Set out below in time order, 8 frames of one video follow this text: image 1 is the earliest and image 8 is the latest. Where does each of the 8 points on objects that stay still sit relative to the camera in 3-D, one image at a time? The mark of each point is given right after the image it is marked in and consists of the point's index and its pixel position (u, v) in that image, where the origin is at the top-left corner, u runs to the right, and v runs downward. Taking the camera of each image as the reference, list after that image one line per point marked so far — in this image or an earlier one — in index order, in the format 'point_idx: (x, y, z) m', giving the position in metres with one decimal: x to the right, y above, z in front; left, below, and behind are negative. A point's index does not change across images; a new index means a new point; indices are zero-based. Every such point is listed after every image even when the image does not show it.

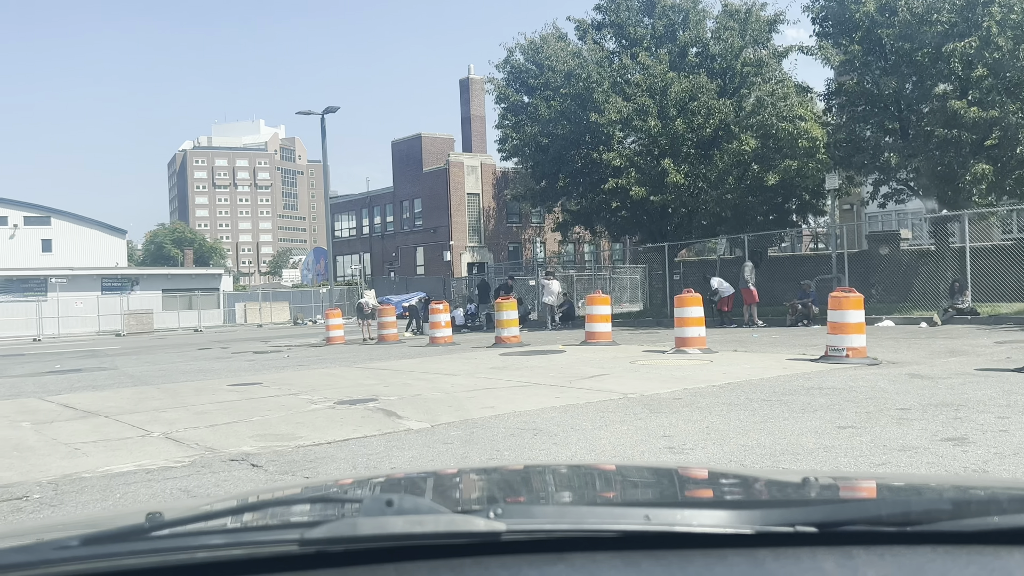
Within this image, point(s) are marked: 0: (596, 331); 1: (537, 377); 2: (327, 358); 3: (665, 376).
0: (+1.6, -0.8, +15.9) m
1: (+0.3, -1.2, +11.2) m
2: (-3.7, -1.4, +17.3) m
3: (+1.9, -1.1, +10.6) m
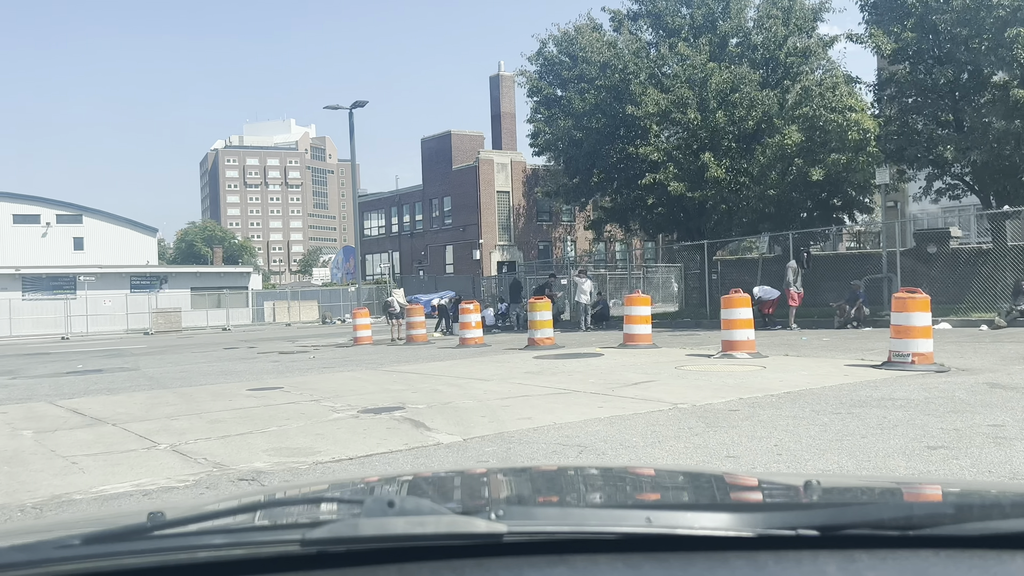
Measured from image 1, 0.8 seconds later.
0: (+2.2, -0.8, +15.1) m
1: (+0.8, -1.2, +10.3) m
2: (-3.1, -1.4, +16.6) m
3: (+2.3, -1.1, +9.8) m
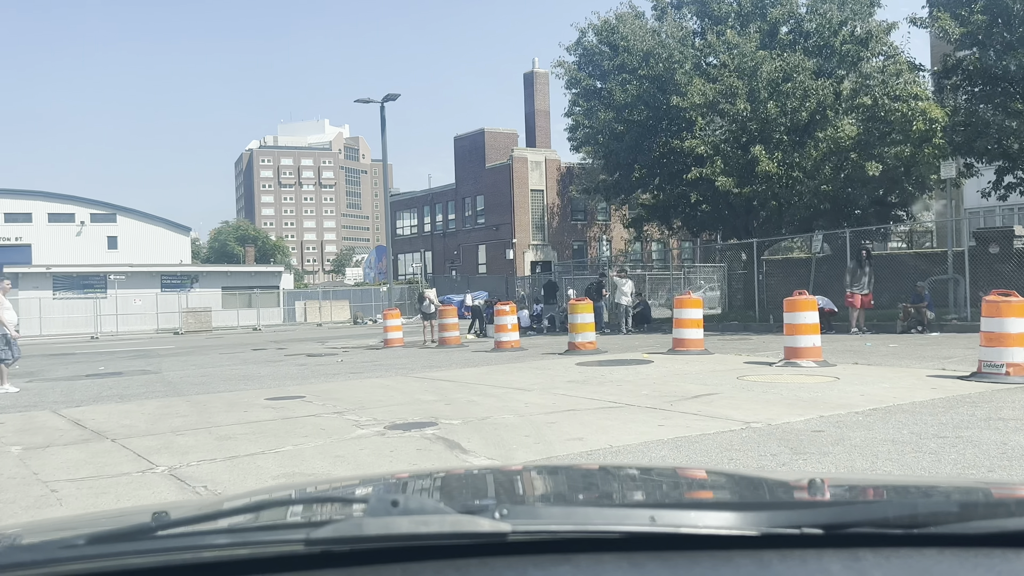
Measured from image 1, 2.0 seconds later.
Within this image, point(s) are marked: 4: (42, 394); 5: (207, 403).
0: (+2.8, -0.8, +13.9) m
1: (+1.3, -1.2, +9.2) m
2: (-2.3, -1.4, +15.6) m
3: (+2.8, -1.1, +8.6) m
4: (-6.8, -1.5, +12.3) m
5: (-3.6, -1.4, +10.1) m
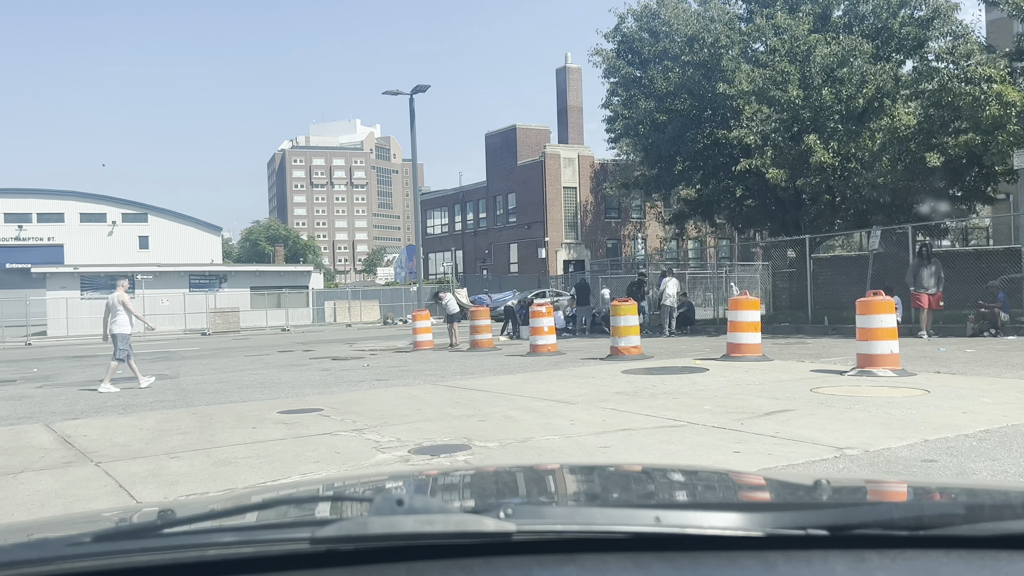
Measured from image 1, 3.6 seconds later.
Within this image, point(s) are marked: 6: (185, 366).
0: (+3.4, -0.8, +12.7) m
1: (+1.7, -1.2, +8.1) m
2: (-1.7, -1.4, +14.6) m
3: (+3.2, -1.1, +7.4) m
4: (-6.3, -1.5, +11.4) m
5: (-3.2, -1.4, +9.1) m
6: (-7.3, -1.7, +19.1) m
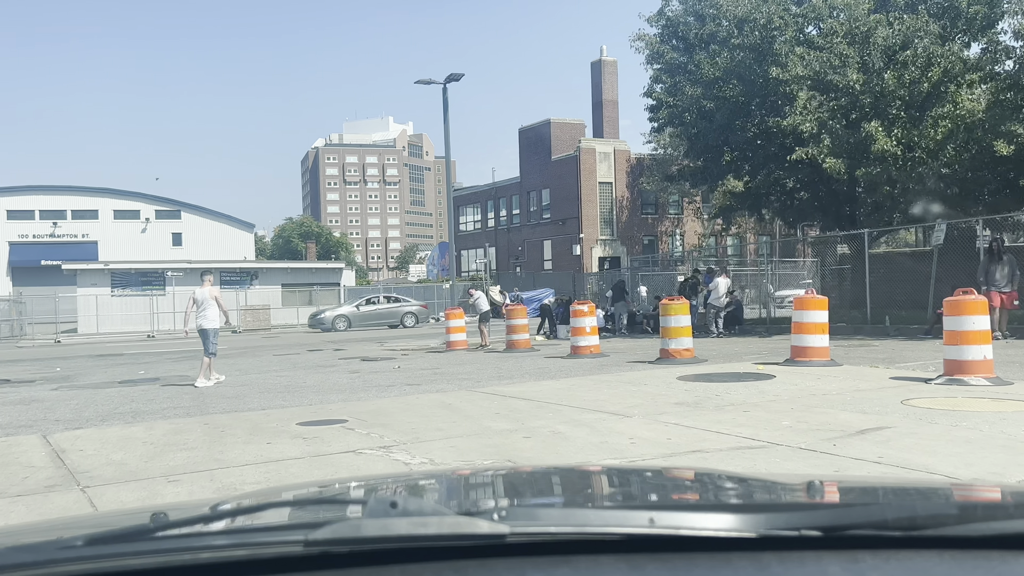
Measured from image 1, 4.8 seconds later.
0: (+4.0, -0.8, +11.5) m
1: (+2.1, -1.1, +7.0) m
2: (-1.1, -1.3, +13.6) m
3: (+3.6, -1.1, +6.2) m
4: (-5.7, -1.5, +10.6) m
5: (-2.7, -1.3, +8.2) m
6: (-6.5, -1.7, +18.3) m
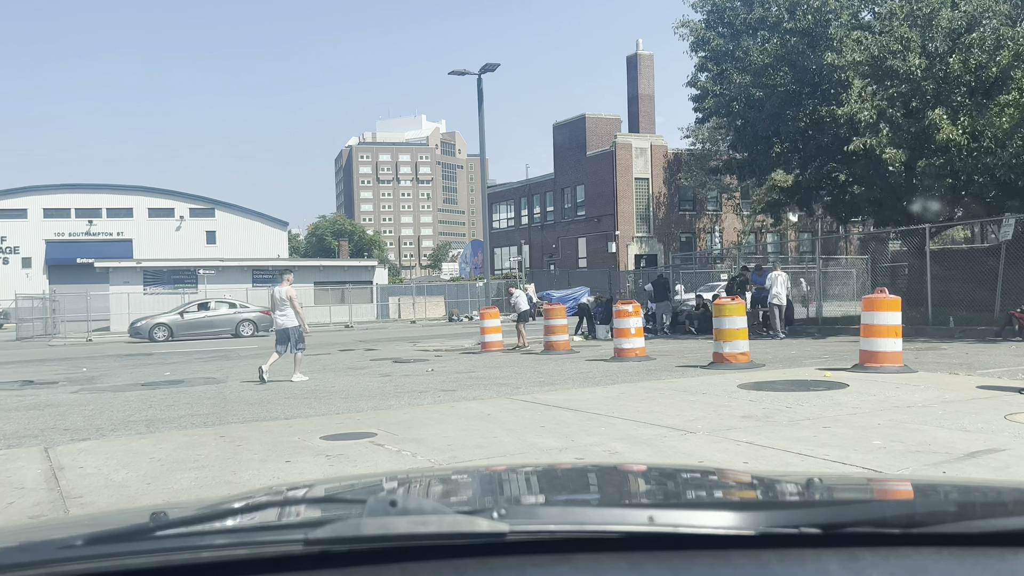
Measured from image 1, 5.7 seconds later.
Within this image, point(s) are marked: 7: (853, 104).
0: (+4.5, -0.8, +10.5) m
1: (+2.4, -1.1, +6.0) m
2: (-0.4, -1.3, +12.8) m
3: (+3.9, -1.1, +5.2) m
4: (-5.2, -1.5, +10.0) m
5: (-2.3, -1.3, +7.4) m
6: (-5.7, -1.6, +17.7) m
7: (+7.3, +3.9, +18.3) m
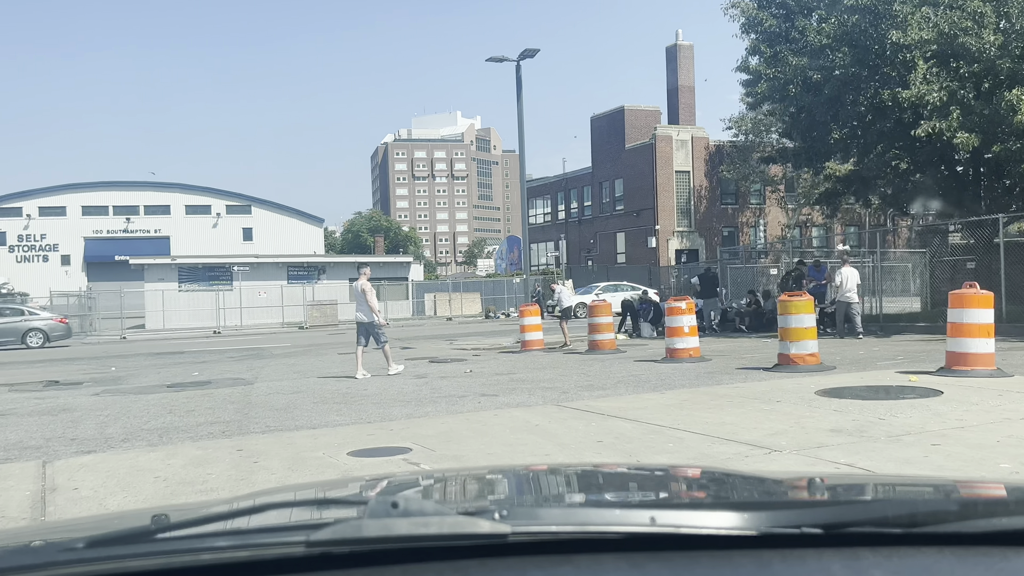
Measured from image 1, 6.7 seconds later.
0: (+5.0, -0.7, +9.4) m
1: (+2.8, -1.1, +5.0) m
2: (+0.2, -1.3, +11.9) m
3: (+4.2, -1.1, +4.2) m
4: (-4.7, -1.4, +9.3) m
5: (-1.9, -1.3, +6.6) m
6: (-4.9, -1.6, +17.0) m
7: (+8.1, +4.0, +17.1) m
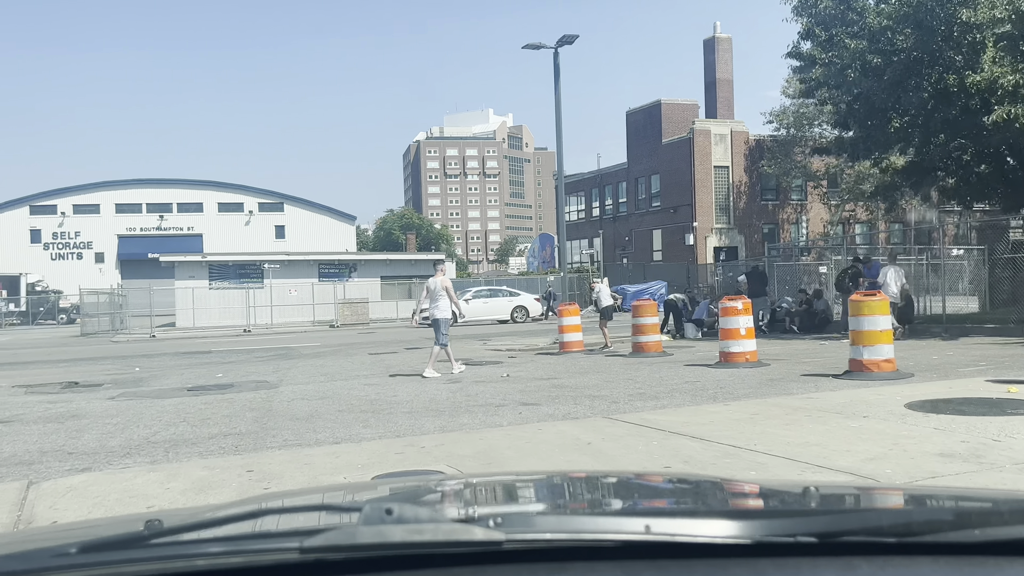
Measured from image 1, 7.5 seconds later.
0: (+5.5, -0.7, +8.3) m
1: (+3.1, -1.1, +4.0) m
2: (+0.7, -1.2, +10.9) m
3: (+4.4, -1.1, +3.1) m
4: (-4.3, -1.4, +8.5) m
5: (-1.6, -1.3, +5.8) m
6: (-4.1, -1.5, +16.3) m
7: (+8.8, +4.0, +15.8) m
